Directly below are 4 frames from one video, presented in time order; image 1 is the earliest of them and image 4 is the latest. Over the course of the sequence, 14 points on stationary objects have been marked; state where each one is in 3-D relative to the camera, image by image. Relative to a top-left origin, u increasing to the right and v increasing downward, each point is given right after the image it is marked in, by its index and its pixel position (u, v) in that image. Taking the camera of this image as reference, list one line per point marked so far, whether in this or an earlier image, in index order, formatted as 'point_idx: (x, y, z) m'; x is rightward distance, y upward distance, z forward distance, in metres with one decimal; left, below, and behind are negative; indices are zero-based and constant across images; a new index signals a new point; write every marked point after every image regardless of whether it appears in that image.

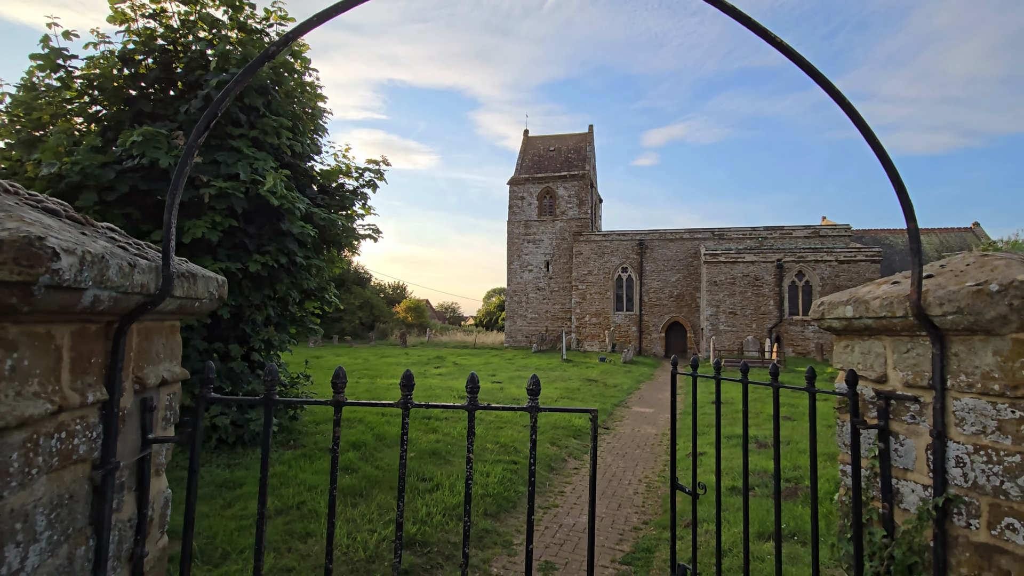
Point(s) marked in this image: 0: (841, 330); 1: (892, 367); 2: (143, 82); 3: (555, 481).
0: (+1.3, -0.2, +2.1) m
1: (+1.4, -0.3, +1.8) m
2: (-3.6, +2.0, +5.0) m
3: (+0.5, -2.3, +6.2) m
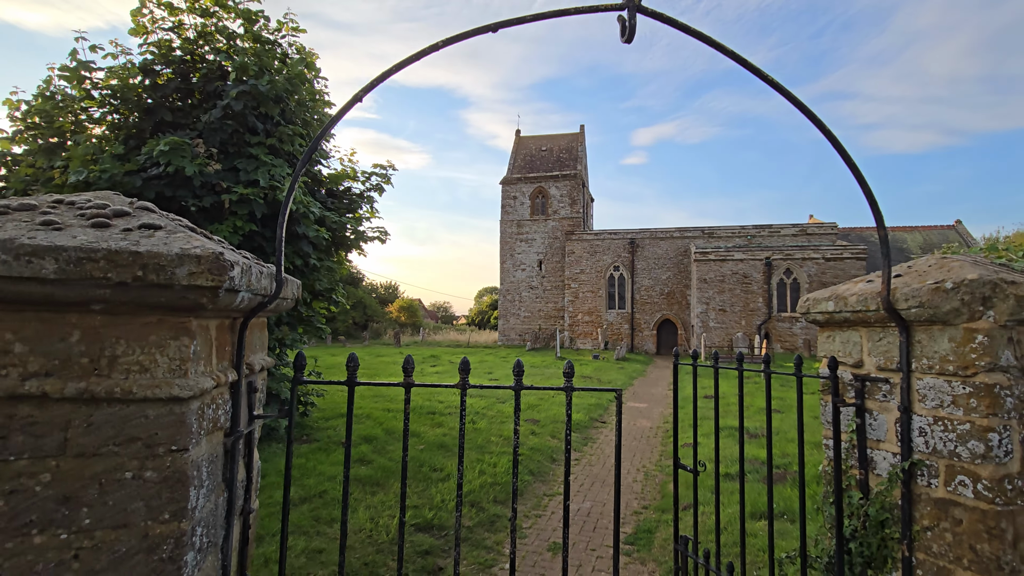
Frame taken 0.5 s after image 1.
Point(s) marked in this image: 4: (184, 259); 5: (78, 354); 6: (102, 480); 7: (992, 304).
0: (+1.5, -0.2, +2.4) m
1: (+1.5, -0.3, +2.2) m
2: (-3.6, +2.0, +5.3) m
3: (+0.6, -2.3, +6.5) m
4: (-0.7, +0.1, +1.1) m
5: (-0.9, -0.1, +1.1) m
6: (-0.9, -0.4, +1.1) m
7: (+1.6, 0.0, +1.7) m
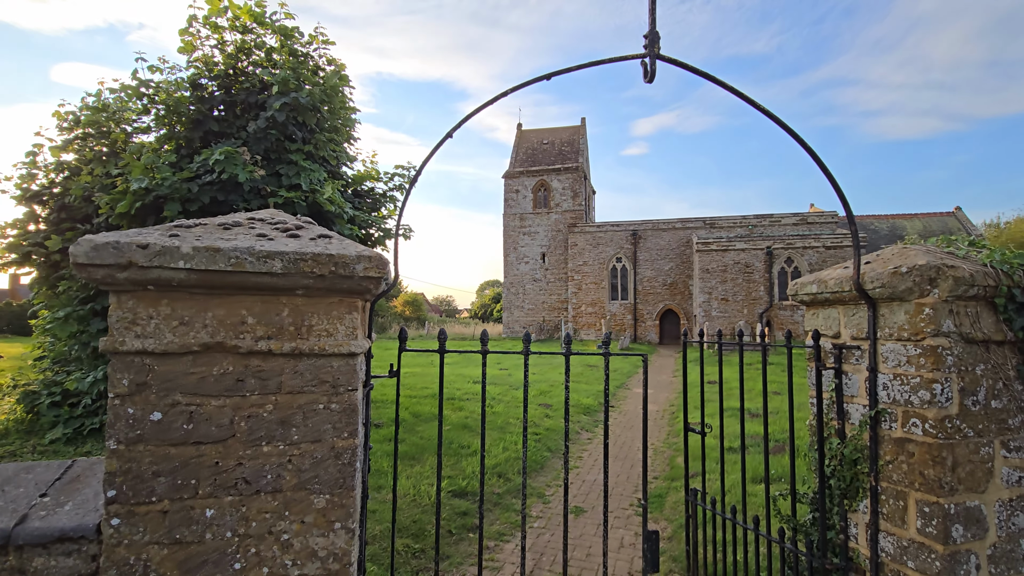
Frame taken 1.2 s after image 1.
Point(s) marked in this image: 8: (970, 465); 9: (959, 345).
0: (+1.7, -0.1, +2.9) m
1: (+1.7, -0.2, +2.6) m
2: (-3.4, +2.0, +5.7) m
3: (+0.8, -2.2, +7.0) m
4: (-0.5, +0.1, +1.6) m
5: (-0.7, -0.1, +1.6) m
6: (-0.6, -0.4, +1.6) m
7: (+1.8, 0.0, +2.2) m
8: (+2.0, -0.8, +2.2) m
9: (+2.0, -0.3, +2.2) m
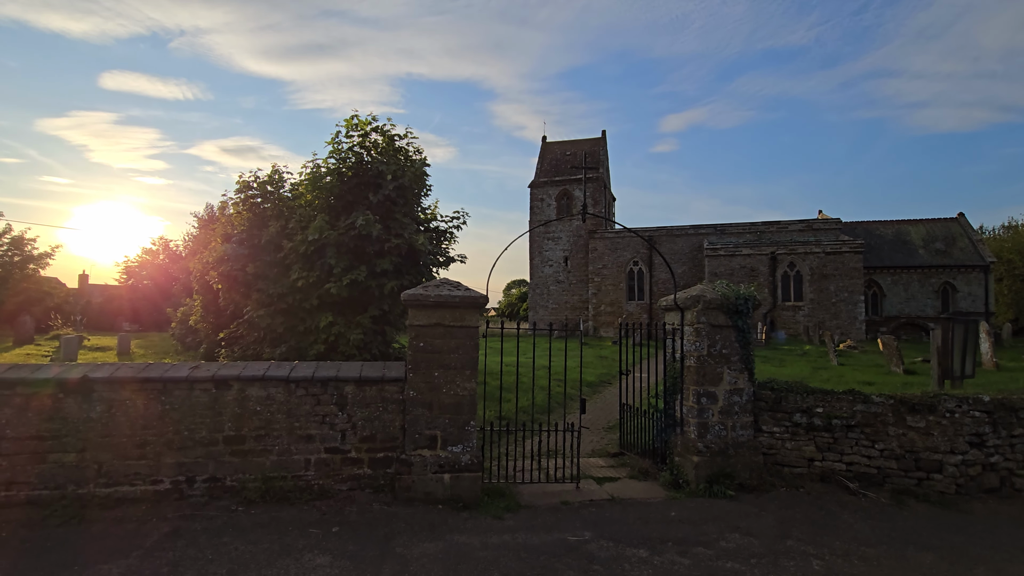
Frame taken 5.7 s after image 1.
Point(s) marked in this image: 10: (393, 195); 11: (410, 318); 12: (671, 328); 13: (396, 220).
0: (+1.9, -0.3, +6.2) m
1: (+1.9, -0.4, +6.0) m
2: (-3.0, +1.9, +9.3) m
3: (+1.3, -2.4, +10.4) m
4: (-0.3, -0.1, +5.0) m
5: (-0.5, -0.3, +5.0) m
6: (-0.5, -0.6, +5.0) m
7: (+2.0, -0.2, +5.6) m
8: (+2.2, -0.9, +5.5) m
9: (+2.1, -0.4, +5.6) m
10: (-2.2, +1.7, +9.3) m
11: (-1.0, -0.3, +5.0) m
12: (+1.9, -0.5, +6.2) m
13: (-2.2, +1.3, +9.4) m
